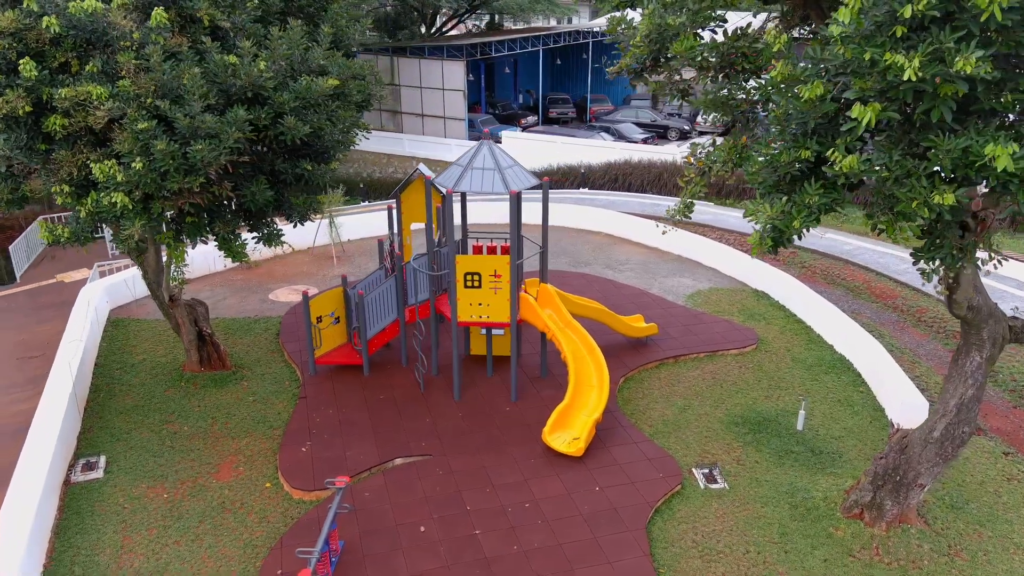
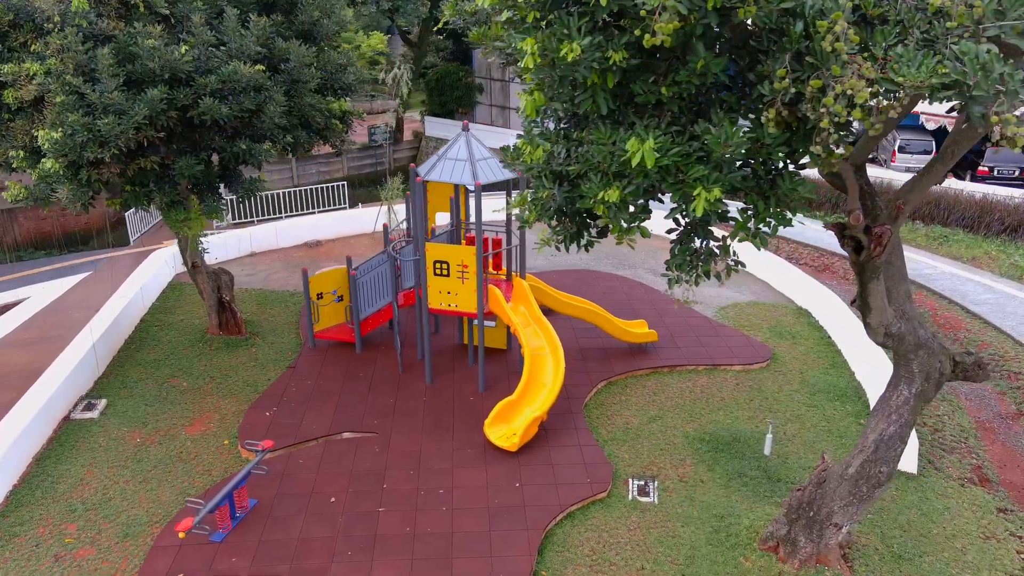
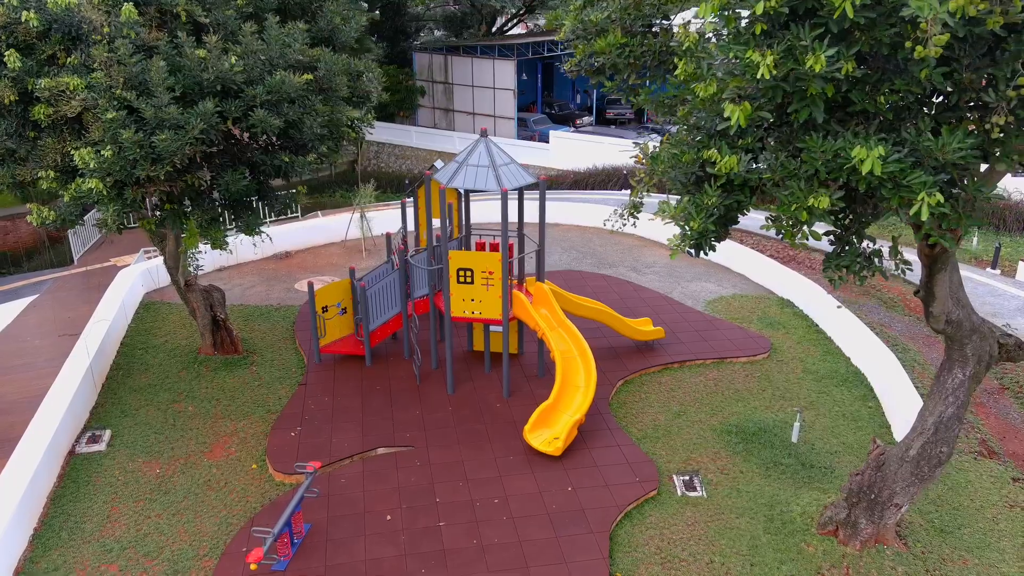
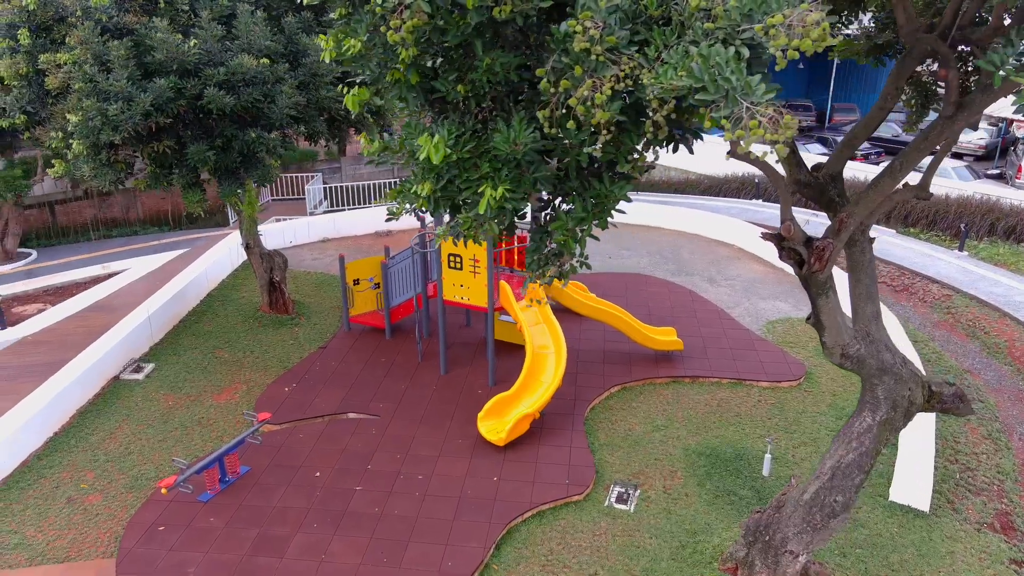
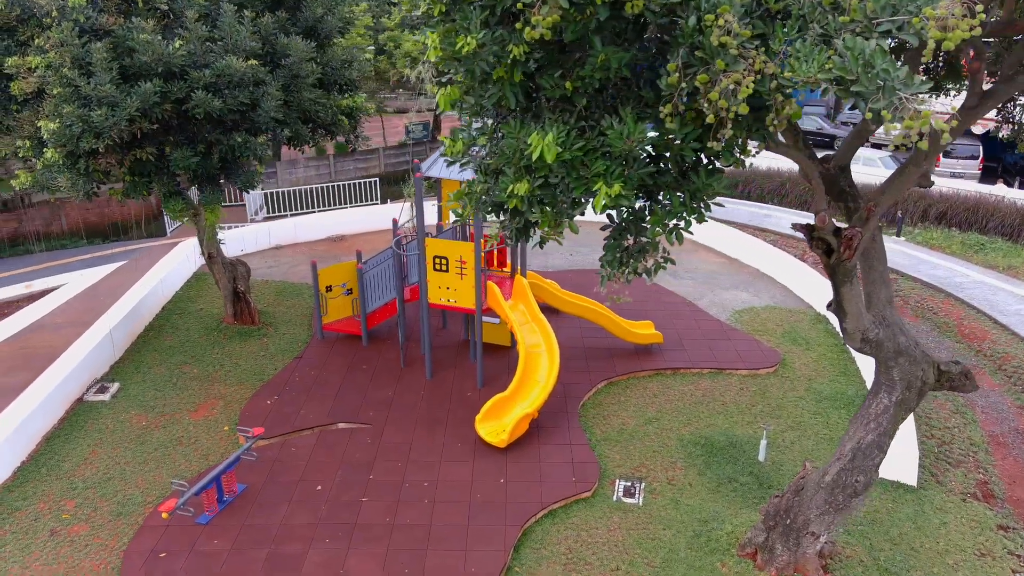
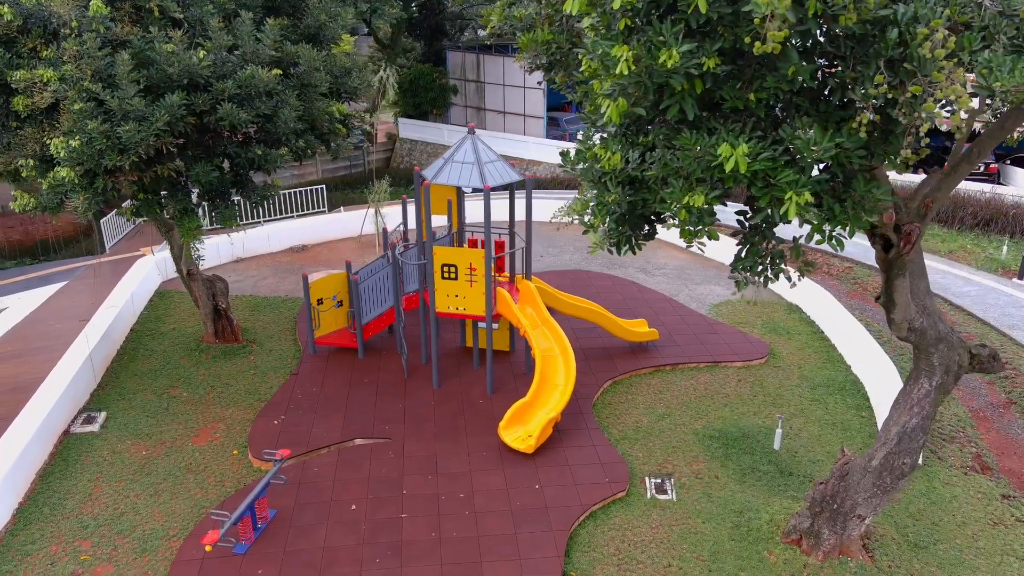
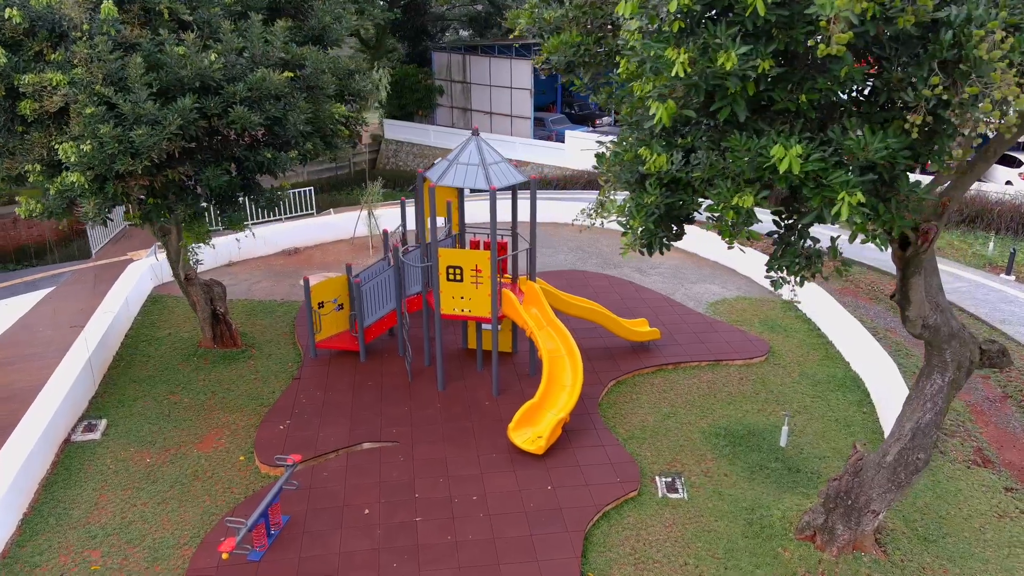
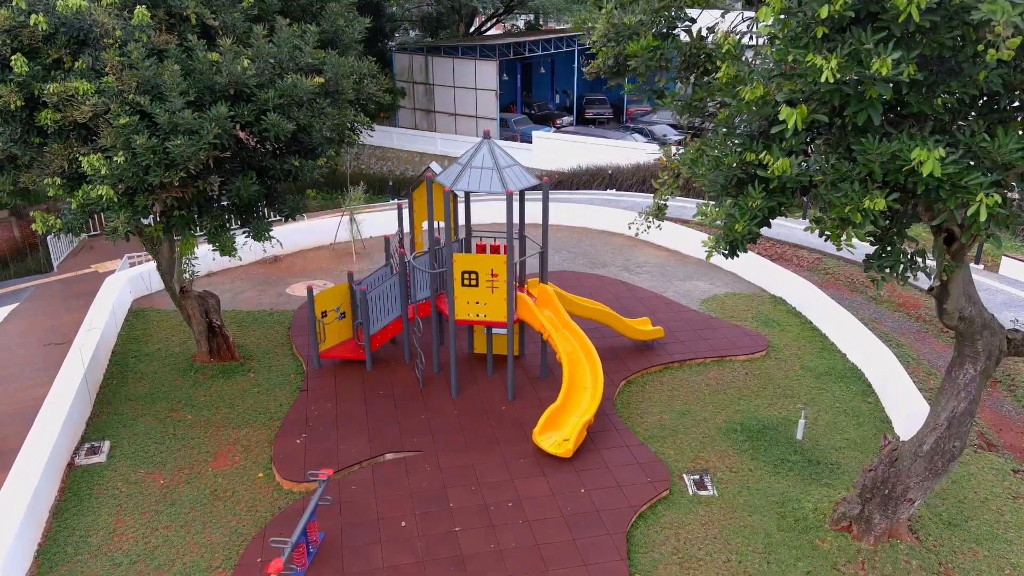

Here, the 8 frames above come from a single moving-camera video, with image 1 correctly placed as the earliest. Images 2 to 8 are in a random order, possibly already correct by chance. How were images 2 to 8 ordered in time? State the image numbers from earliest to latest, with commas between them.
8, 3, 7, 6, 2, 5, 4
